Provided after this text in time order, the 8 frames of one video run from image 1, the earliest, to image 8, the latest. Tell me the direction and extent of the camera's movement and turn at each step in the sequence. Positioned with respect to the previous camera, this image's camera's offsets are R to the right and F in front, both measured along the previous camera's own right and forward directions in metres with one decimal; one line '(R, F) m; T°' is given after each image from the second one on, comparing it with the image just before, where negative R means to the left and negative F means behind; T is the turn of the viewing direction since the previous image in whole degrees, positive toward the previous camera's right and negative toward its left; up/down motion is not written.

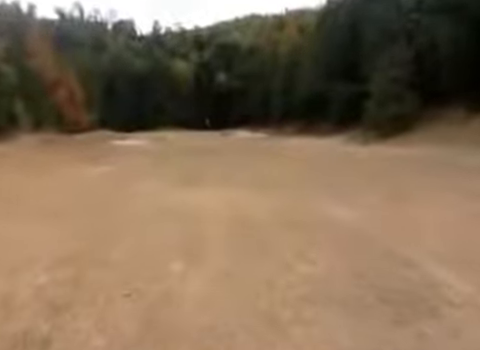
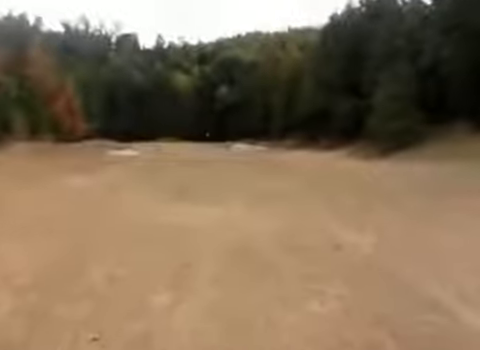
(0.0, +0.3) m; 0°
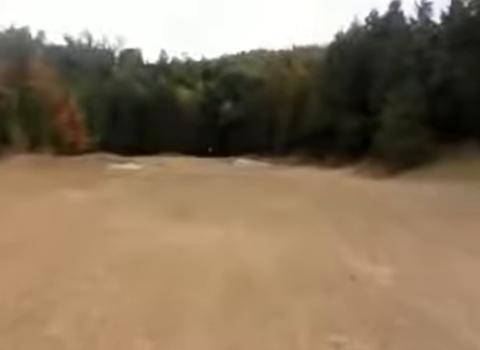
(0.0, +0.4) m; 0°
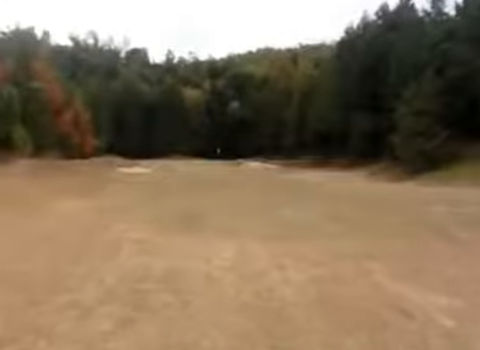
(-0.2, +0.6) m; -1°
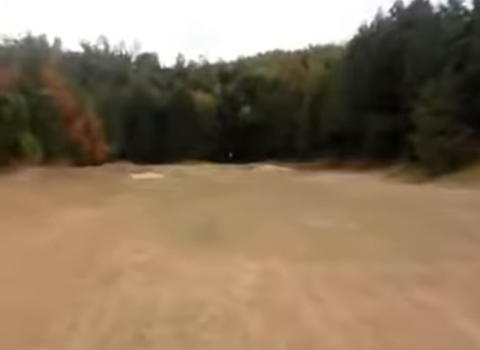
(-0.1, +0.4) m; -2°
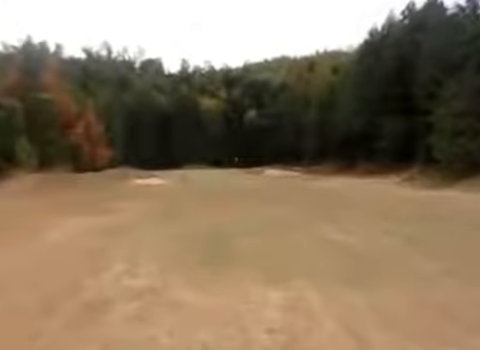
(0.0, +0.8) m; -1°
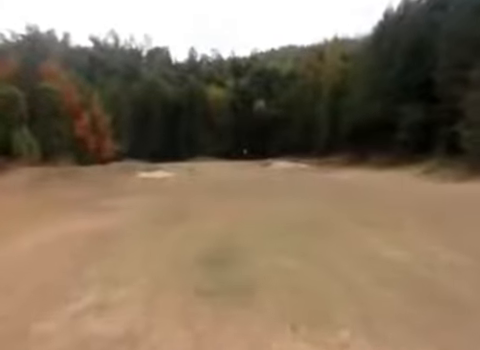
(-0.1, +0.6) m; -1°
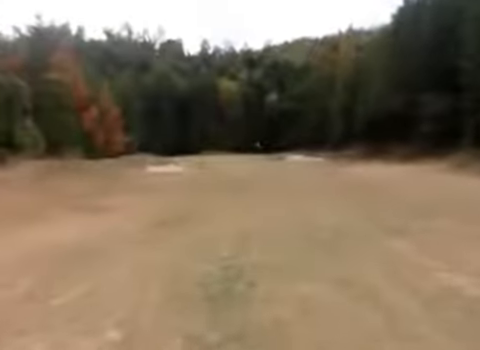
(0.0, +0.6) m; -2°
